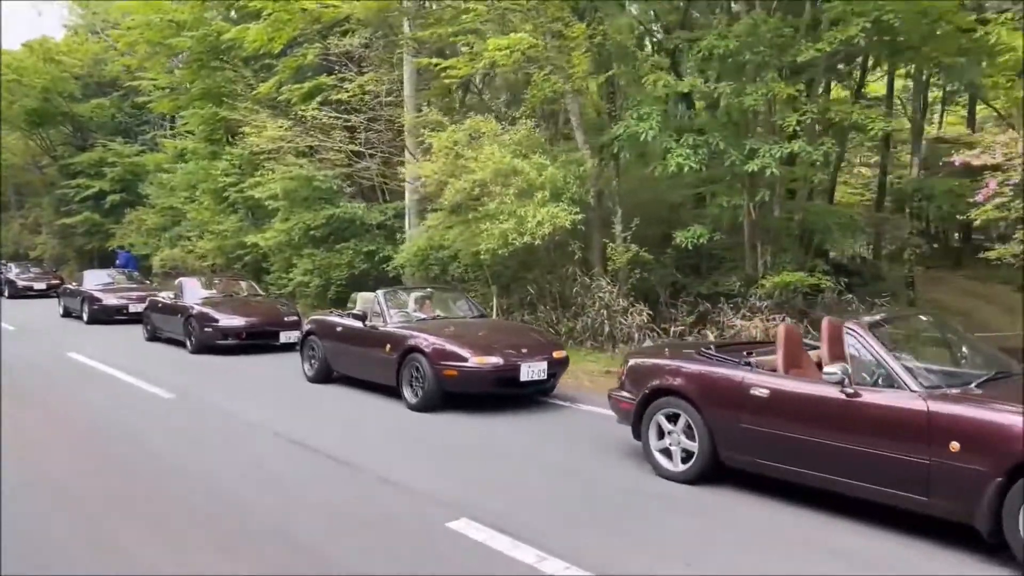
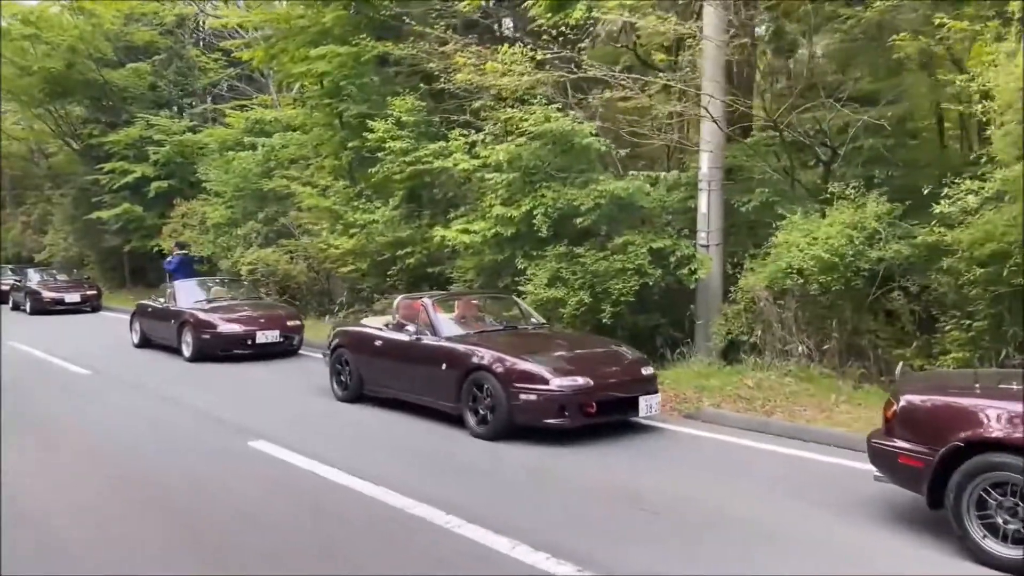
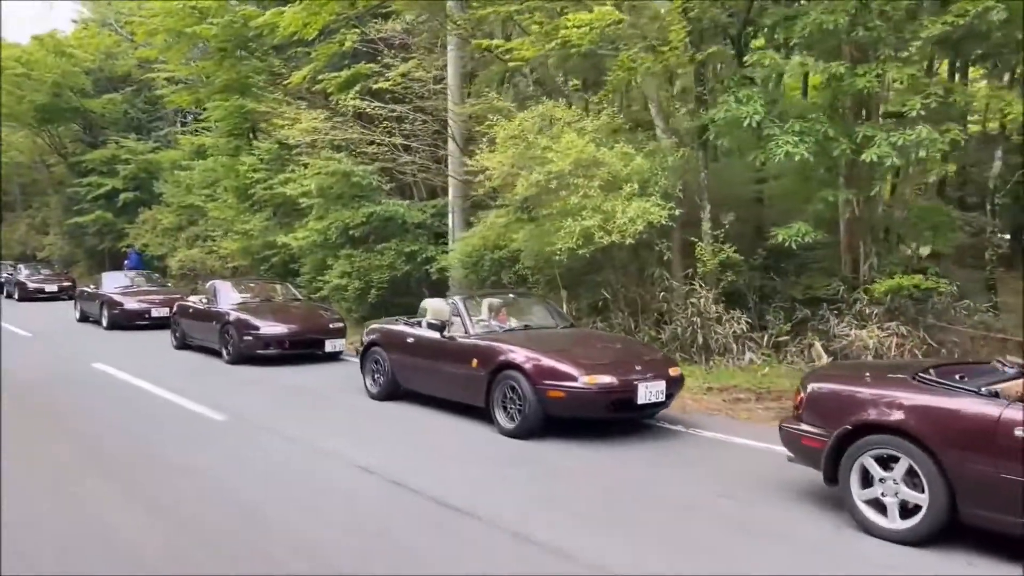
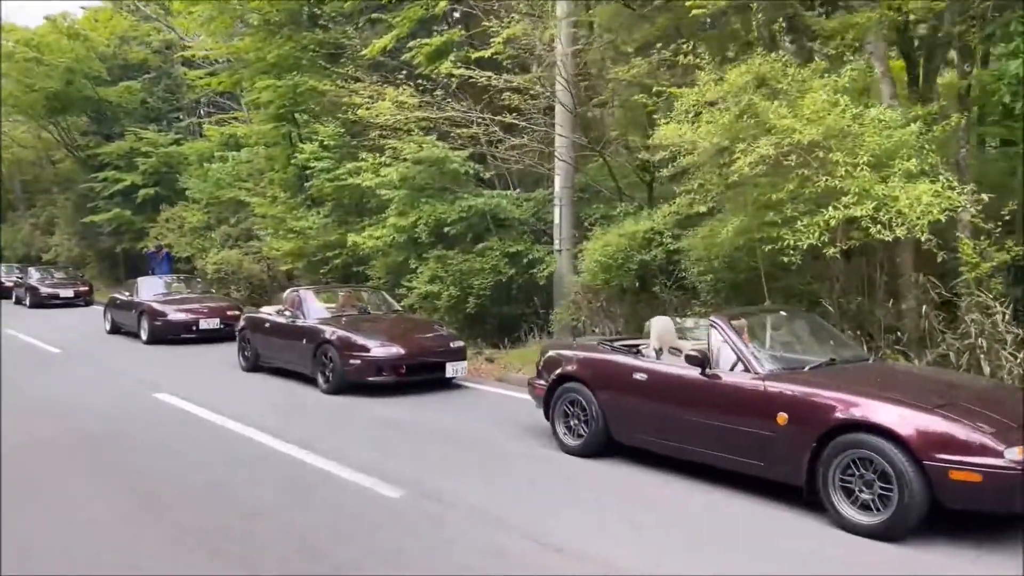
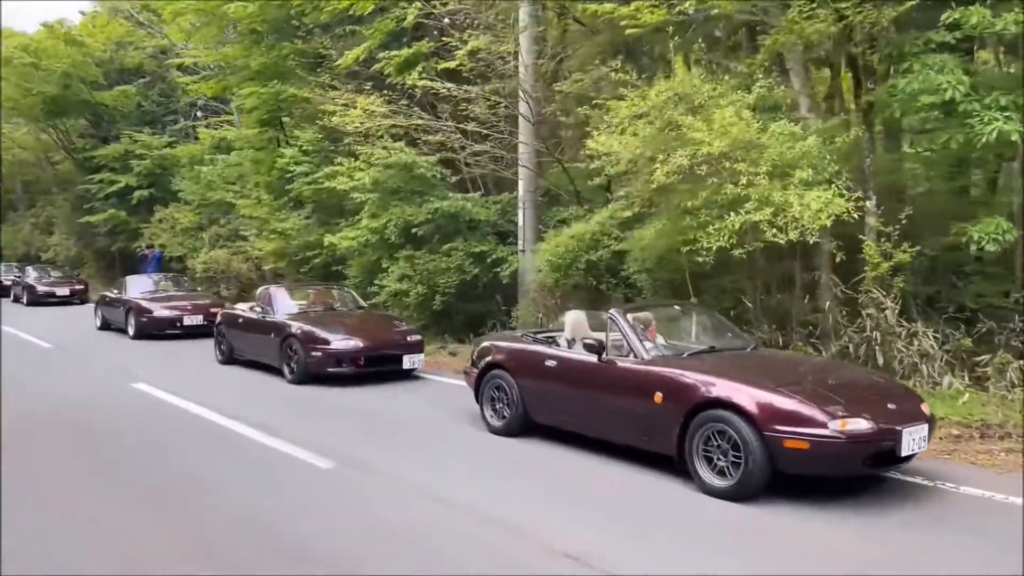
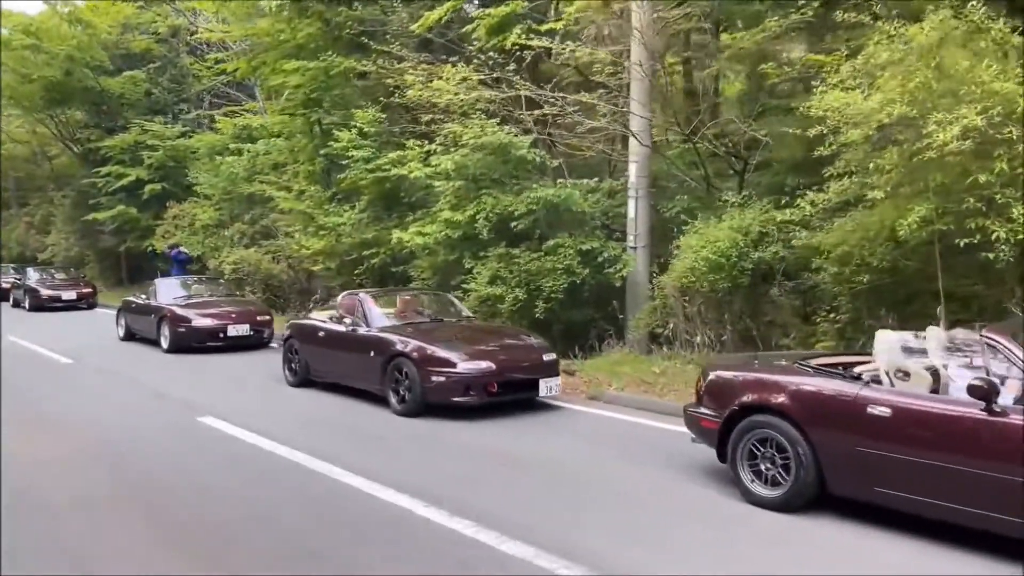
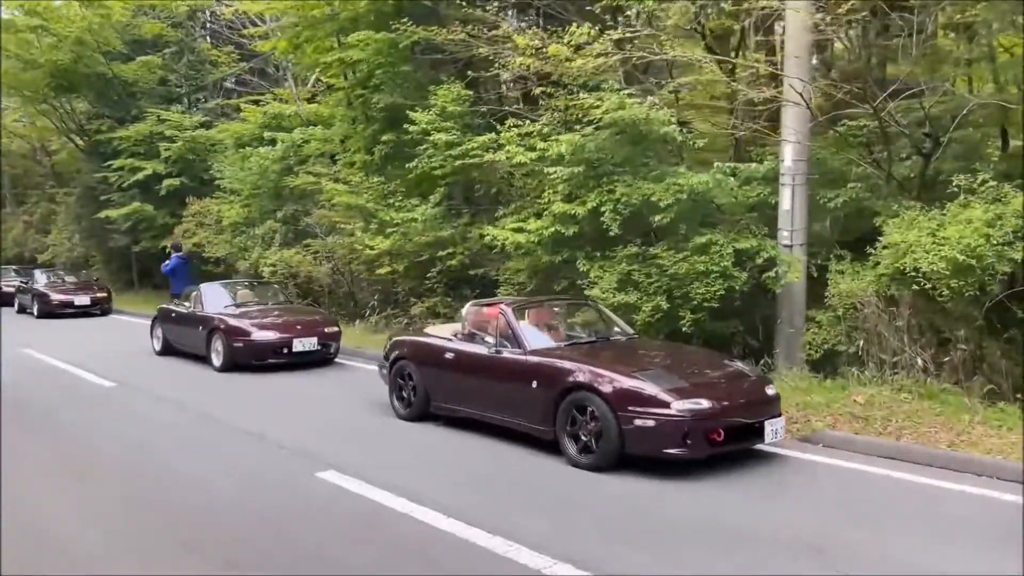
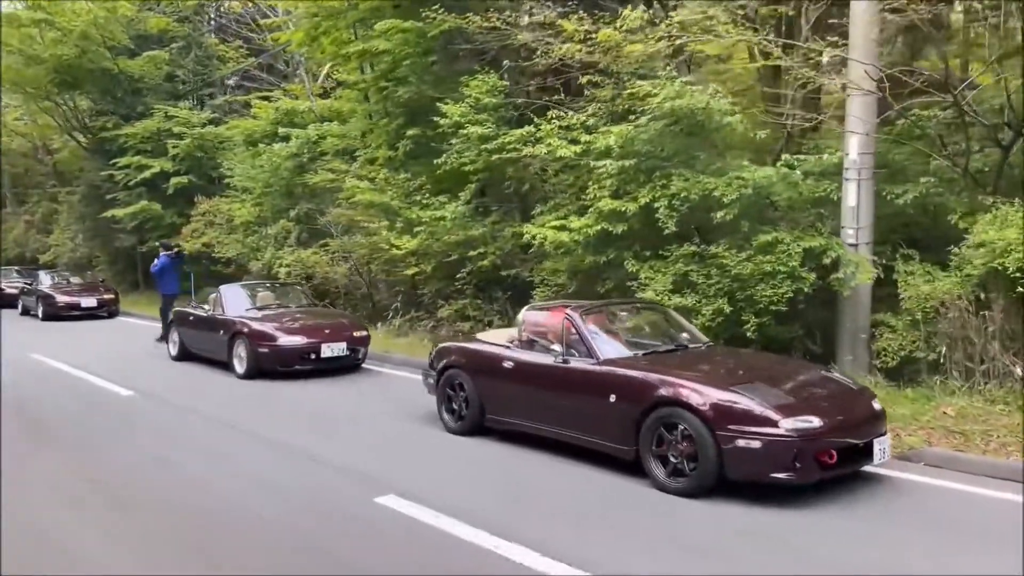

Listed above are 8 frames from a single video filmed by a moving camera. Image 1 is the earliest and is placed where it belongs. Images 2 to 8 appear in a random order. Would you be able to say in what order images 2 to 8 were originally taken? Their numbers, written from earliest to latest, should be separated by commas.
3, 5, 4, 6, 2, 7, 8
